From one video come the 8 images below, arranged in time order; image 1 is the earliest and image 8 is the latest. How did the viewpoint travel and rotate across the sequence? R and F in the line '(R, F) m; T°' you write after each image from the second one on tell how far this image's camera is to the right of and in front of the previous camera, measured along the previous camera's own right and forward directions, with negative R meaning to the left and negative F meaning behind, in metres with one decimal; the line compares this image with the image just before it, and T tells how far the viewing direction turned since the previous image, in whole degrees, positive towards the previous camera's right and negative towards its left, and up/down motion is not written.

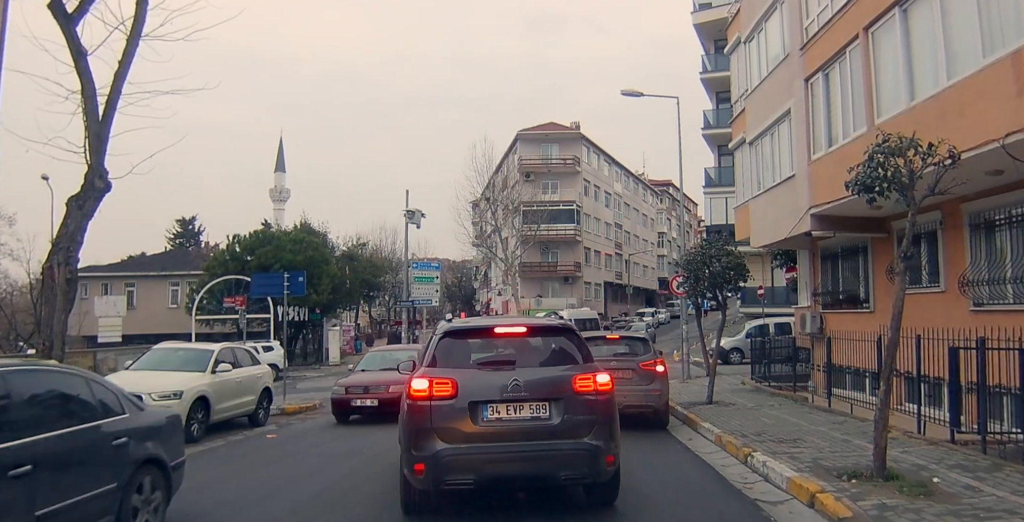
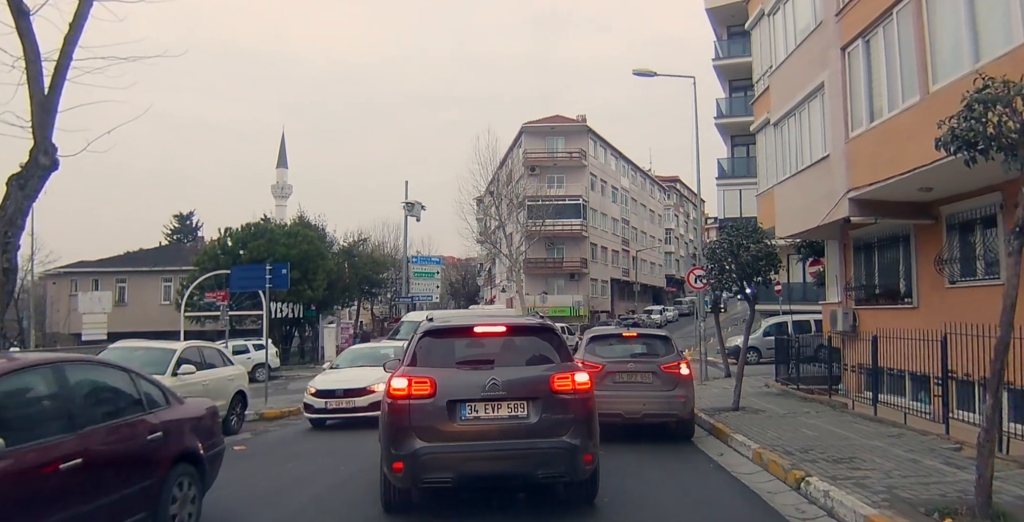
(0.0, +1.4) m; 0°
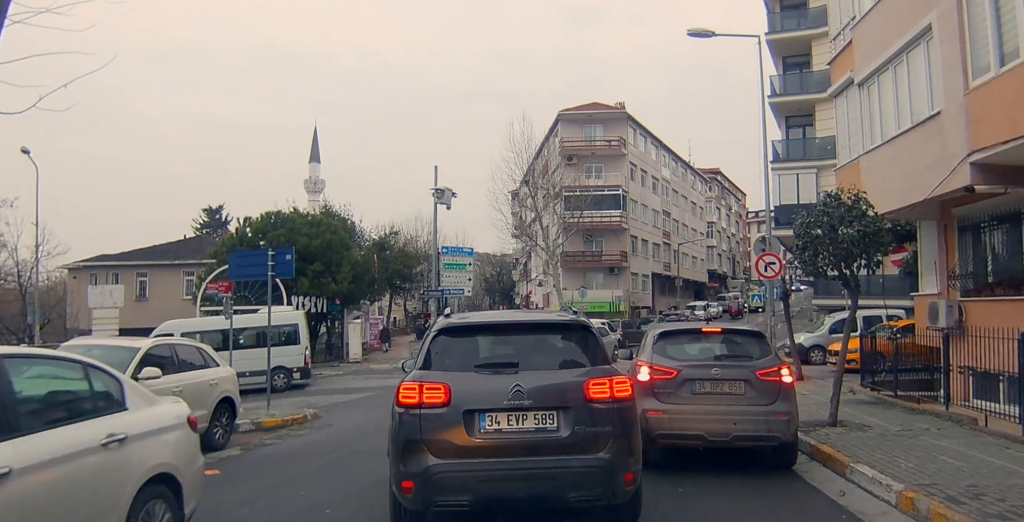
(-0.1, +2.2) m; -3°
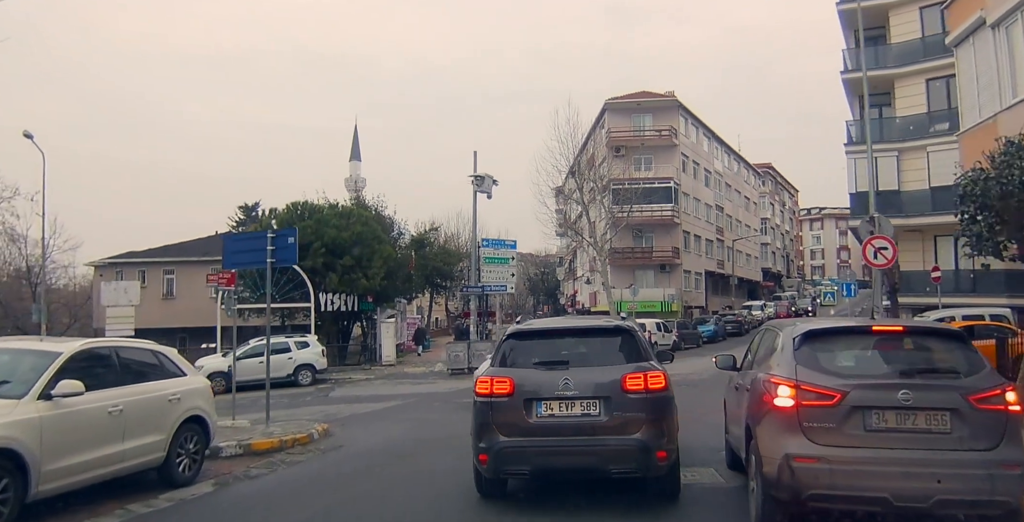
(-0.1, +2.4) m; -4°
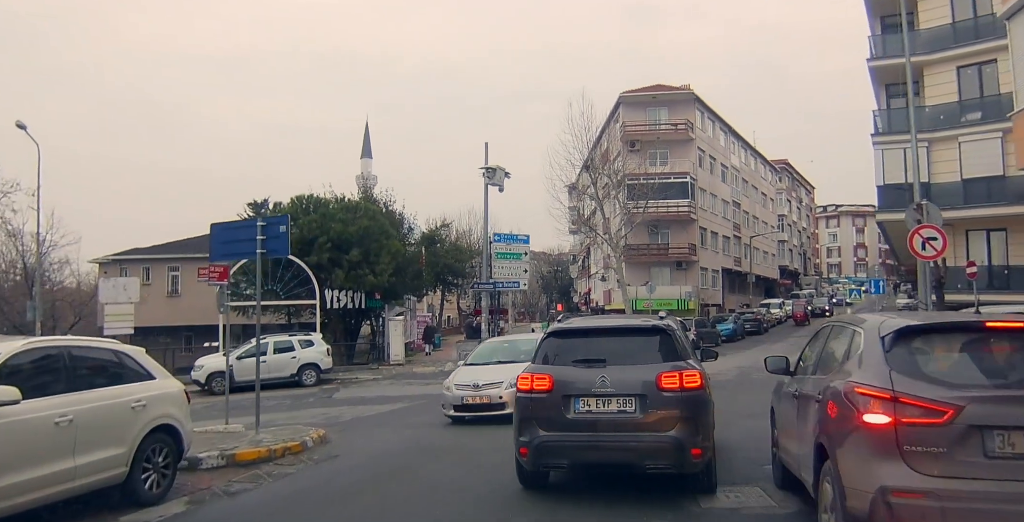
(0.0, +0.9) m; -1°
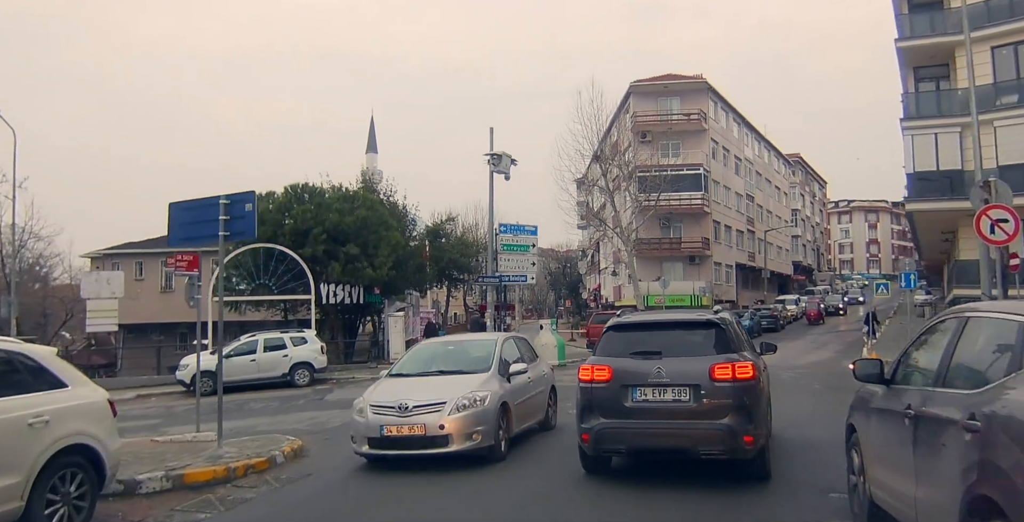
(0.0, +1.4) m; -1°
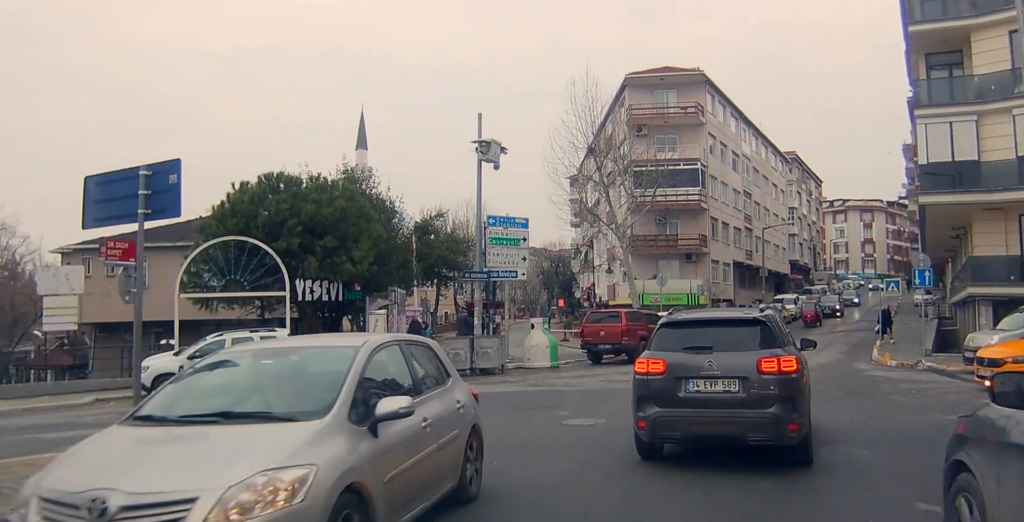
(+0.1, +1.4) m; +1°
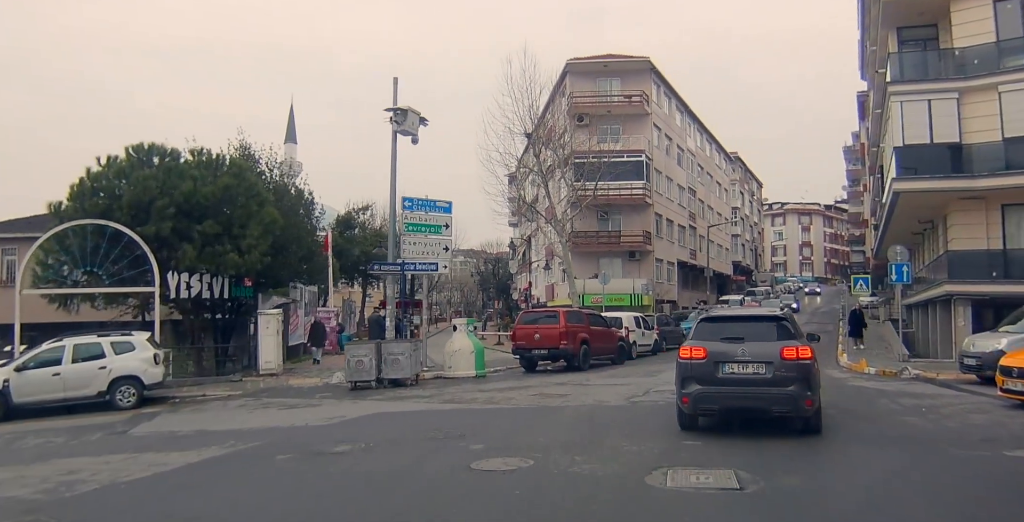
(+0.5, +2.9) m; +5°
